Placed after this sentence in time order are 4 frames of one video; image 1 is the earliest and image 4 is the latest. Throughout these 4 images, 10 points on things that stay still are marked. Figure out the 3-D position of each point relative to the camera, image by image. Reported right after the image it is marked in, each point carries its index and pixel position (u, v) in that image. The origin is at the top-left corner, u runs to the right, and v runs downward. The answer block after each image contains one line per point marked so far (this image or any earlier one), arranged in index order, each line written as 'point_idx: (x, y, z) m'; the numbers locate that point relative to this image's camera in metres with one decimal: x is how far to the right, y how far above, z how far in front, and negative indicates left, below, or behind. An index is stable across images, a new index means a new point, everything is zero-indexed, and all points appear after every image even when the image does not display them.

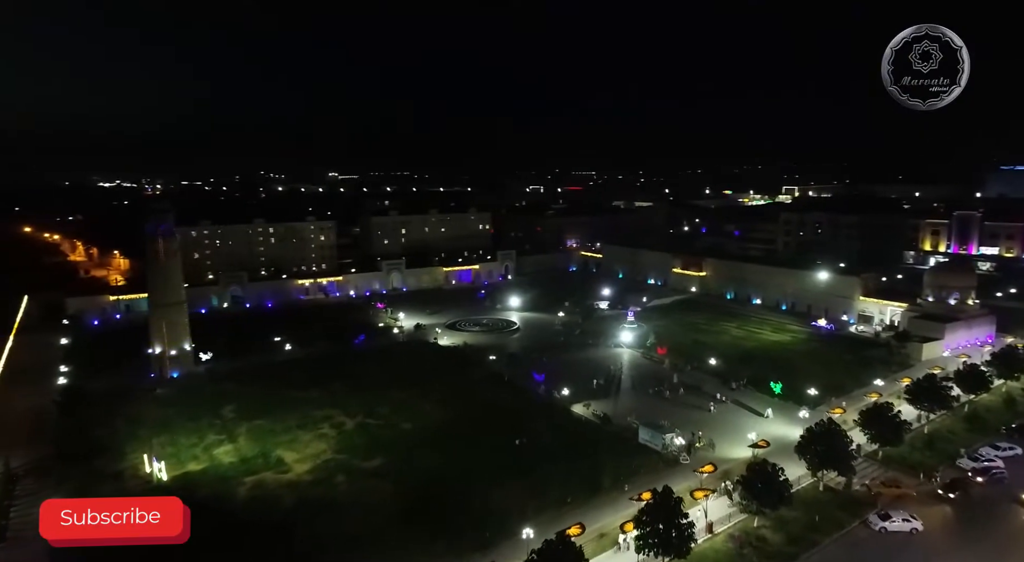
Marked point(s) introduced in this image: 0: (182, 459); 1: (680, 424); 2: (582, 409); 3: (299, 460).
0: (-7.7, -4.2, +14.8) m
1: (+4.5, -3.9, +17.0) m
2: (+2.0, -3.7, +18.4) m
3: (-5.0, -4.3, +14.9) m
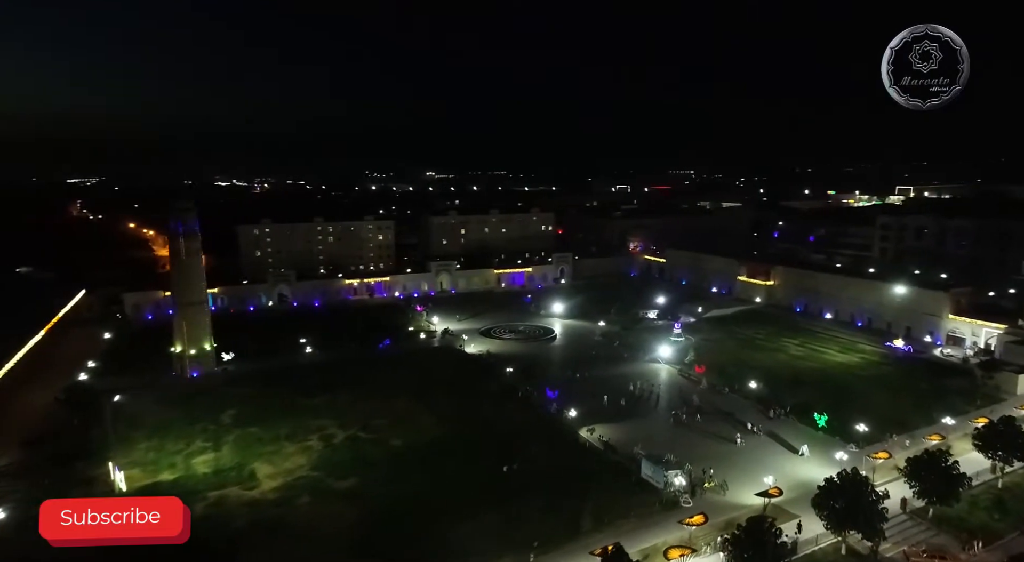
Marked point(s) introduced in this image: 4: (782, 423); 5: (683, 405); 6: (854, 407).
0: (-8.1, -4.3, +14.5) m
1: (+4.3, -4.2, +15.0) m
2: (+2.0, -4.0, +16.7) m
3: (-5.4, -4.4, +14.2) m
4: (+7.5, -4.0, +17.6) m
5: (+5.2, -3.8, +19.3) m
6: (+10.2, -3.8, +18.8) m
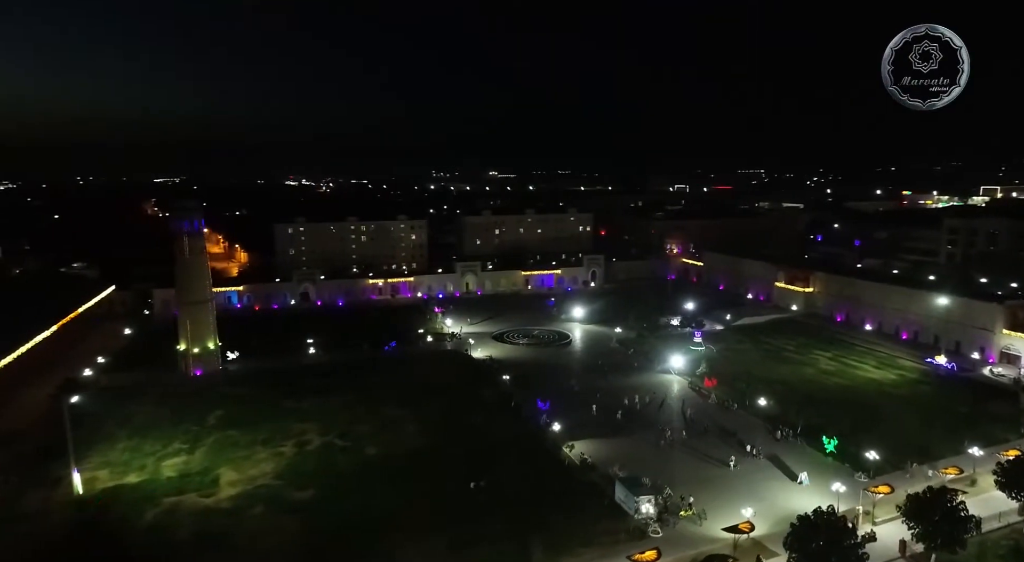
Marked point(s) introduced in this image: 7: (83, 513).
0: (-8.9, -4.3, +14.5) m
1: (+3.6, -4.5, +13.8) m
2: (+1.5, -4.2, +15.7) m
3: (-6.2, -4.5, +14.0) m
4: (+7.1, -4.2, +16.2) m
5: (+4.9, -4.0, +18.0) m
6: (+9.9, -4.1, +17.1) m
7: (-8.4, -4.6, +12.3) m
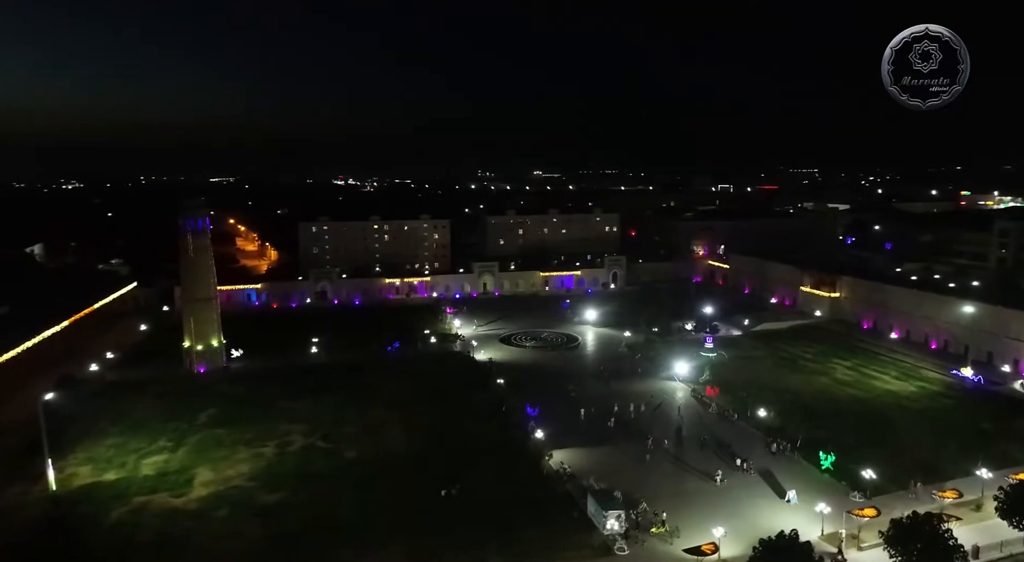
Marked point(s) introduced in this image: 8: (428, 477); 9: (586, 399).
0: (-9.4, -4.3, +14.7) m
1: (+3.0, -4.6, +13.3) m
2: (+1.0, -4.3, +15.3) m
3: (-6.8, -4.5, +14.0) m
4: (+6.6, -4.4, +15.4) m
5: (+4.6, -4.1, +17.4) m
6: (+9.4, -4.3, +16.2) m
7: (-9.1, -4.5, +12.5) m
8: (-1.9, -4.5, +14.5) m
9: (+2.4, -3.7, +19.7) m
